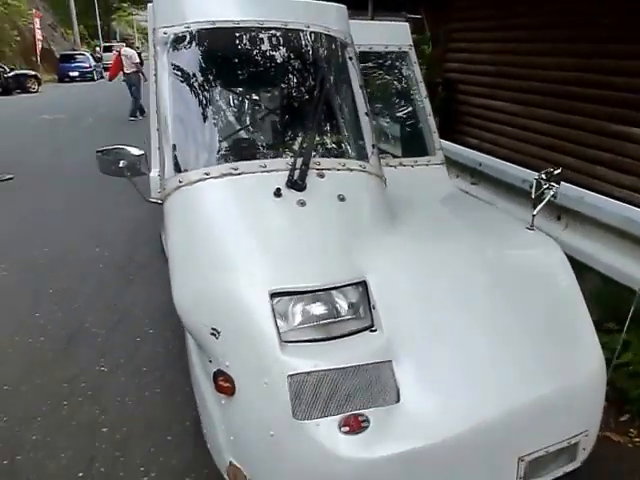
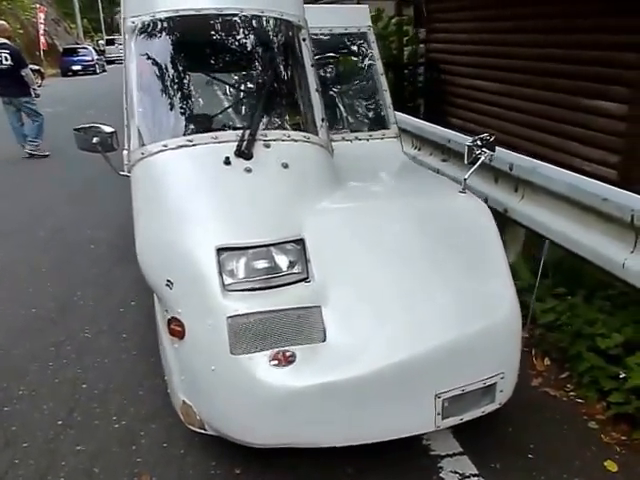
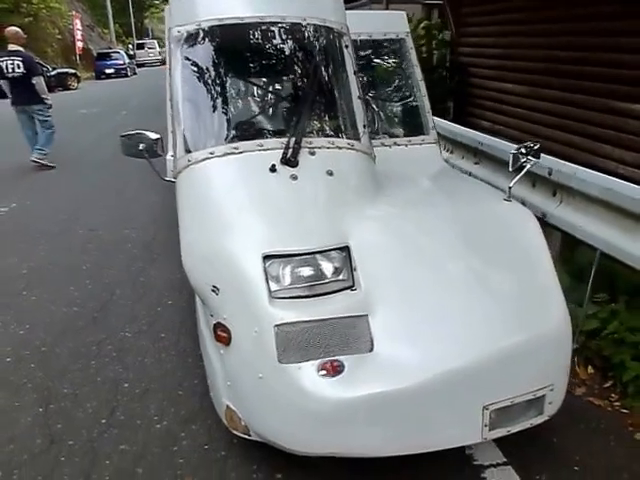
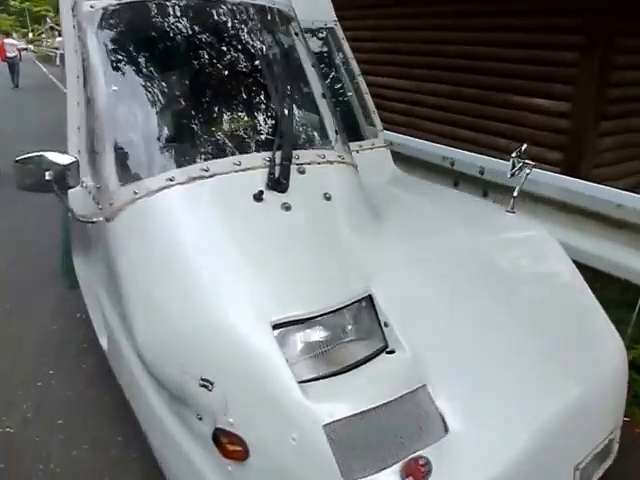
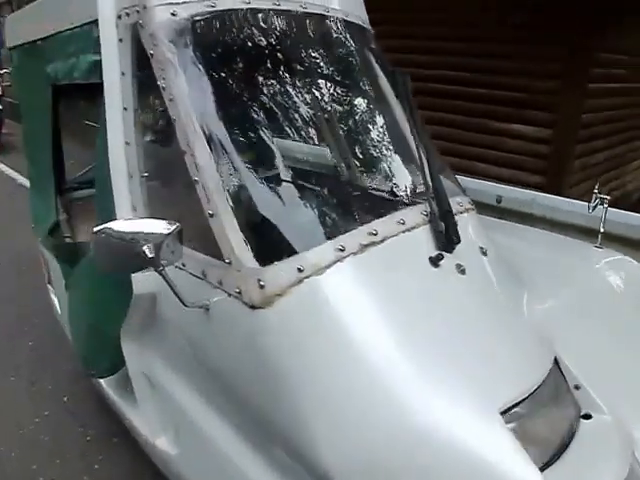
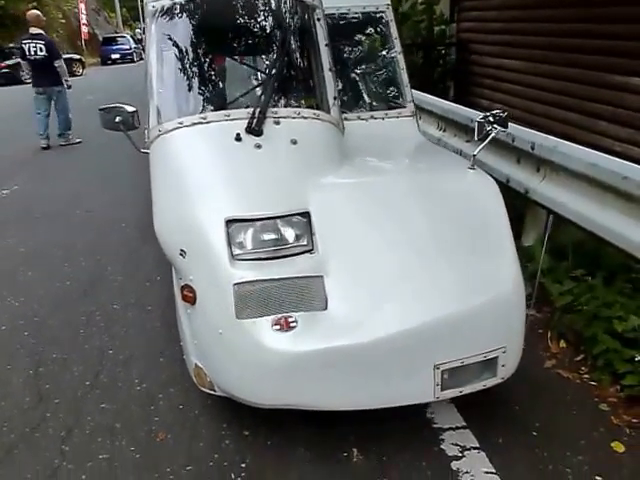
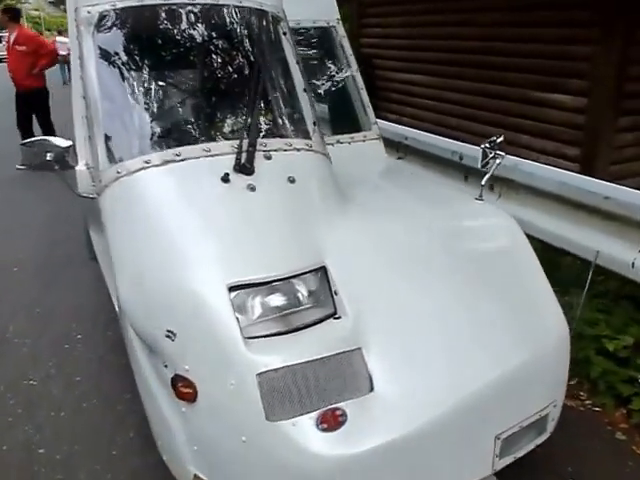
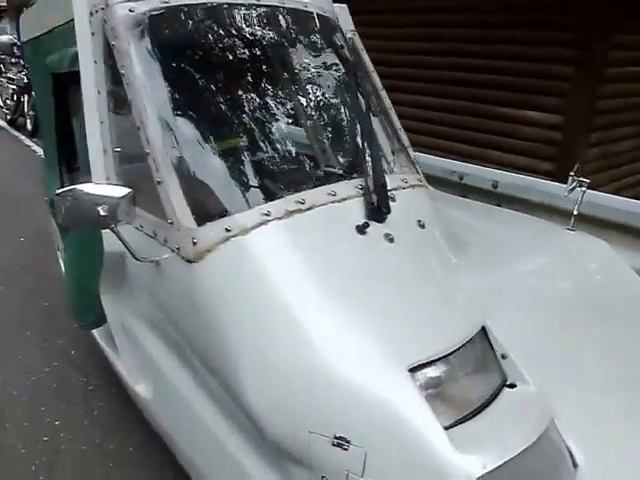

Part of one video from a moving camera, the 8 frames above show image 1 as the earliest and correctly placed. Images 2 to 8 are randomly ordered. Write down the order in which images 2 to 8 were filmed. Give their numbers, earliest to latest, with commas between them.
3, 6, 2, 7, 4, 8, 5
